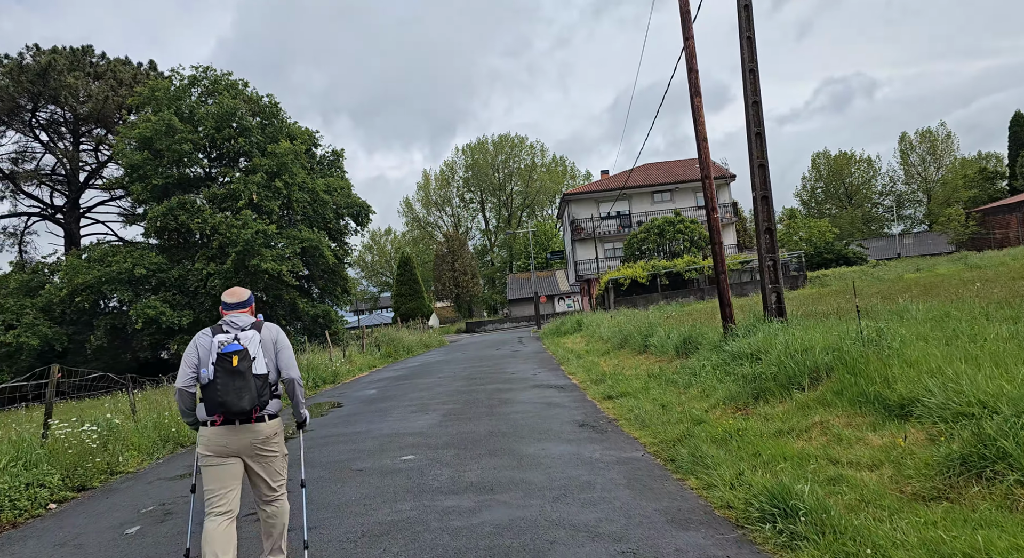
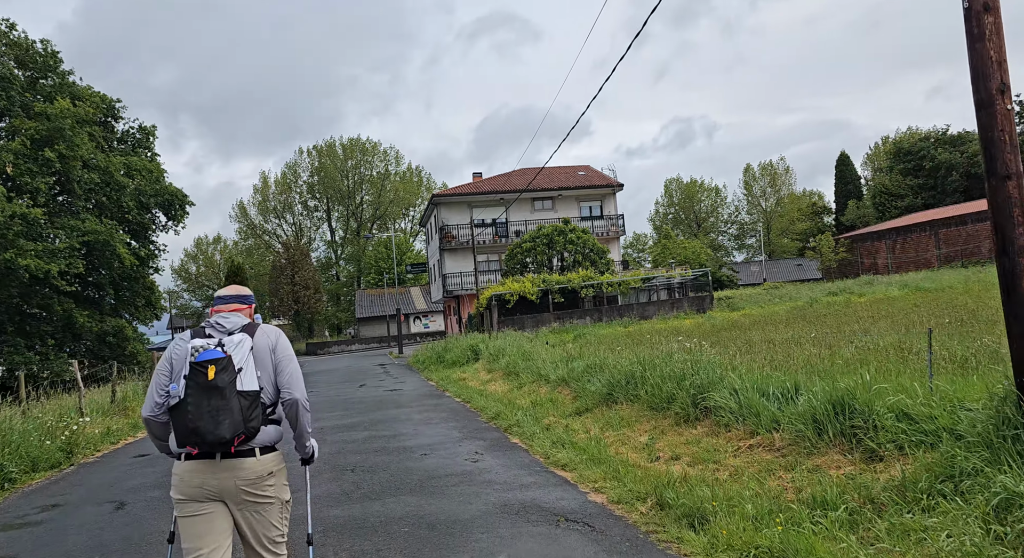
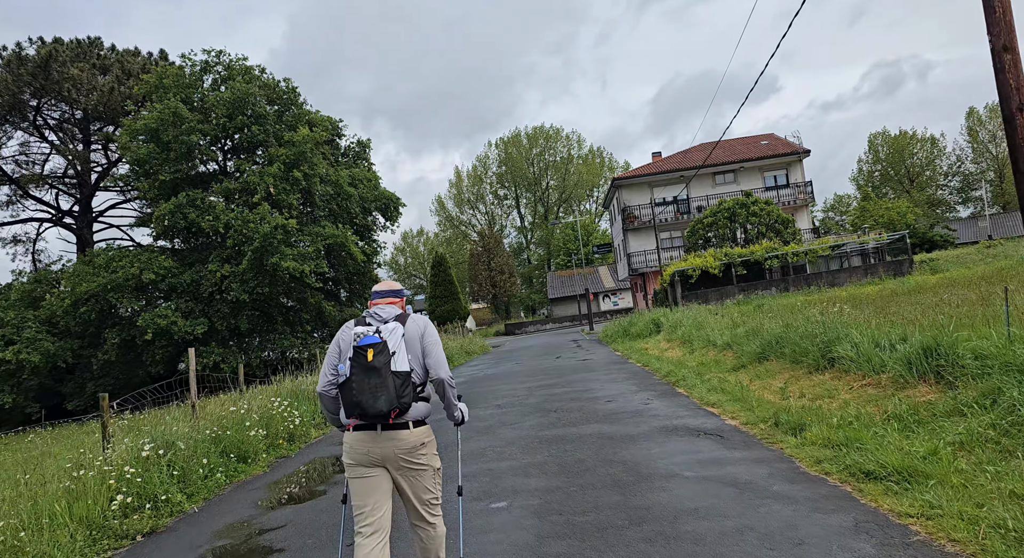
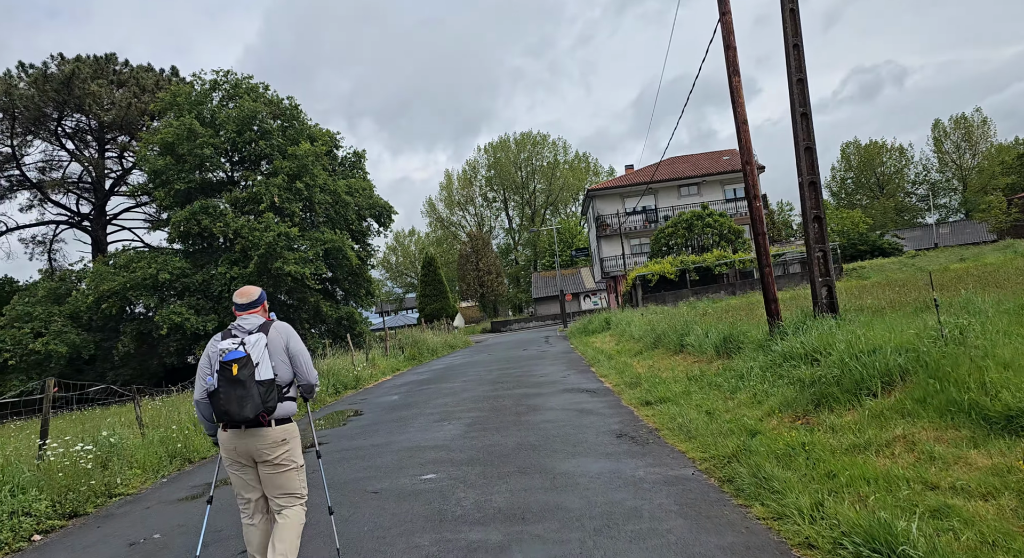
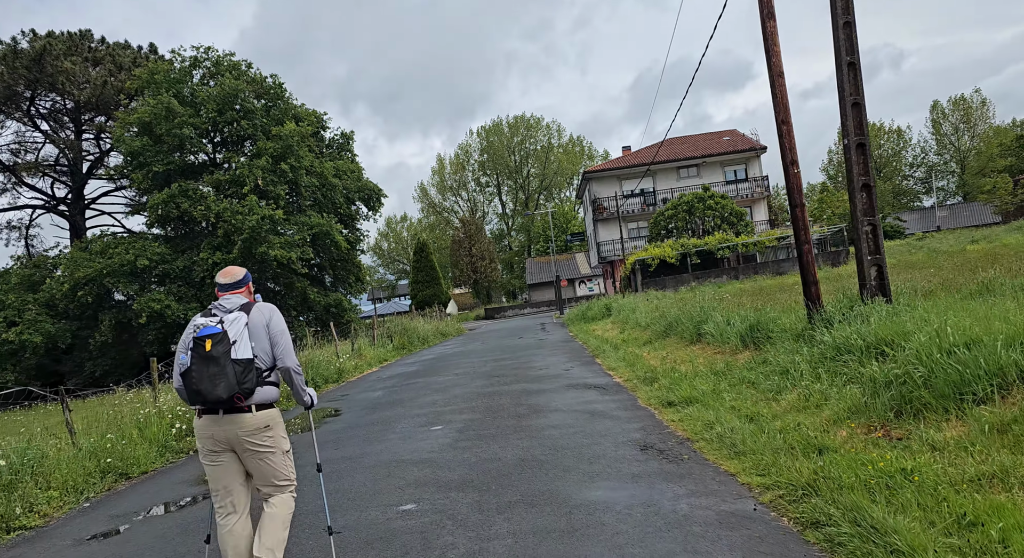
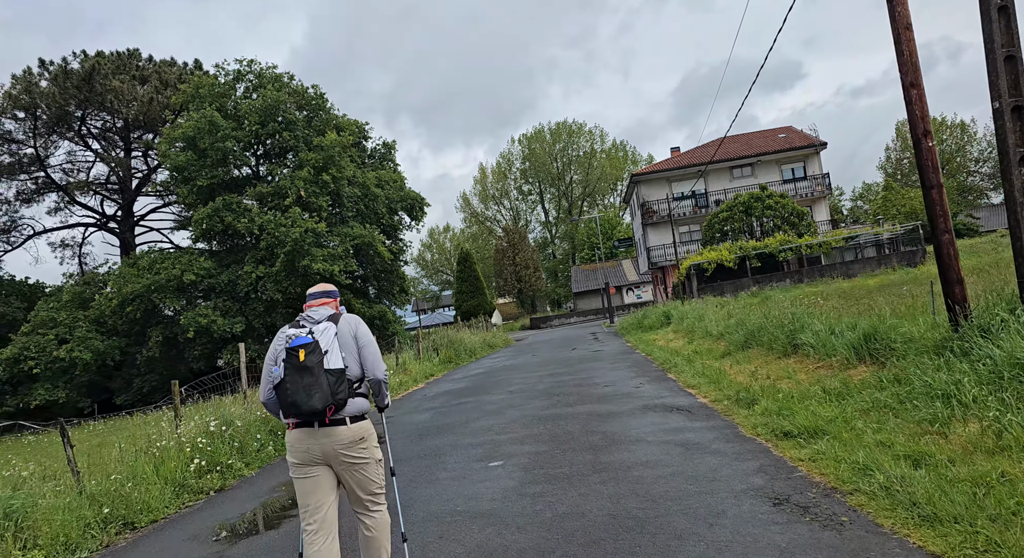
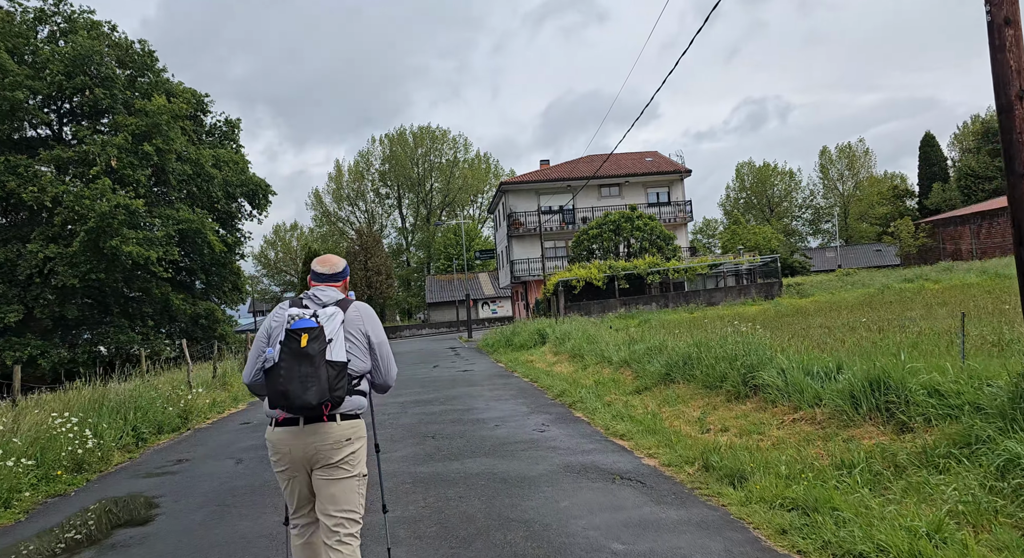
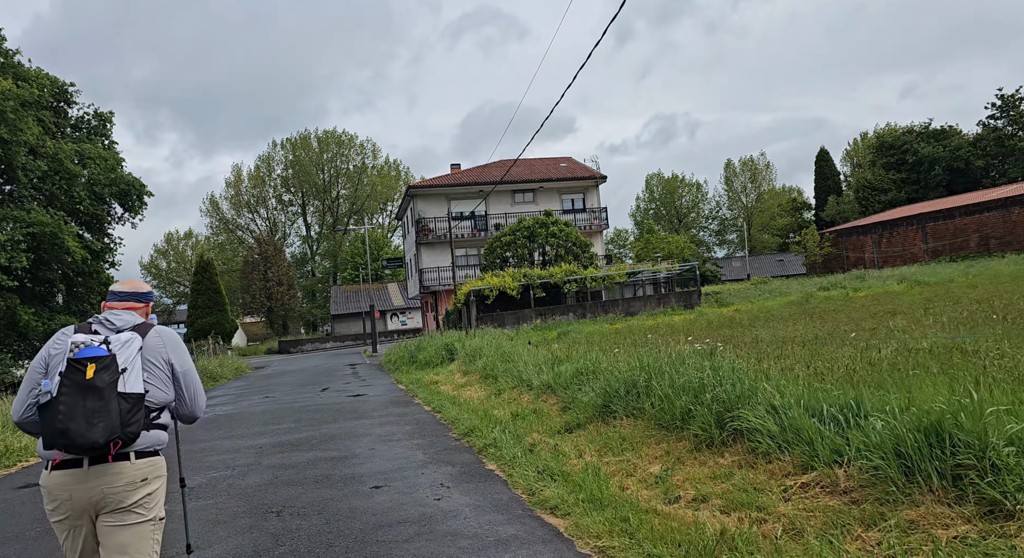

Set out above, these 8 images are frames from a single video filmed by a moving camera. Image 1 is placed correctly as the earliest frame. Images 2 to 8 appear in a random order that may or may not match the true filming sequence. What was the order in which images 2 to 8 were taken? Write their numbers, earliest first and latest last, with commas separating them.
4, 5, 6, 3, 7, 2, 8
